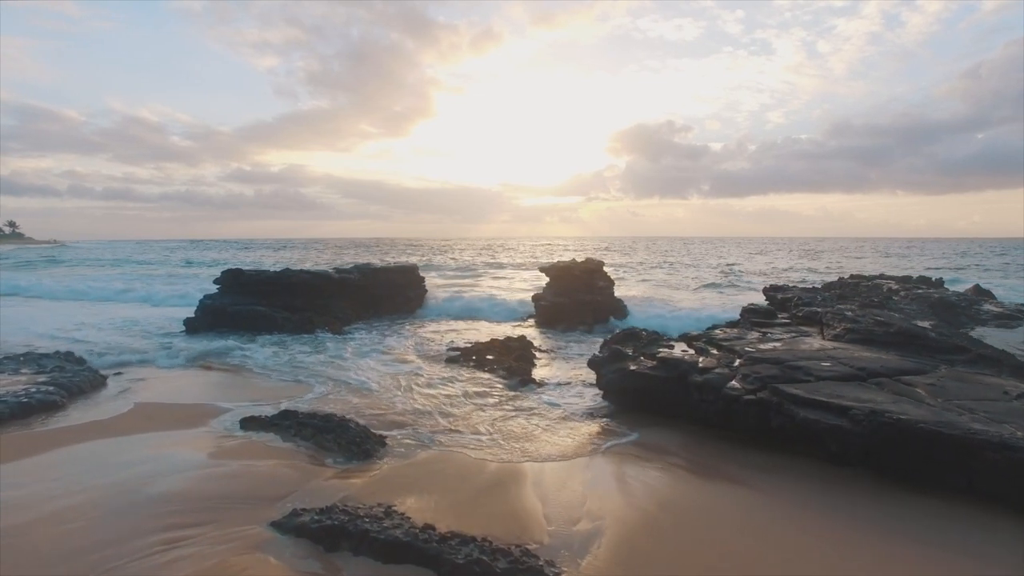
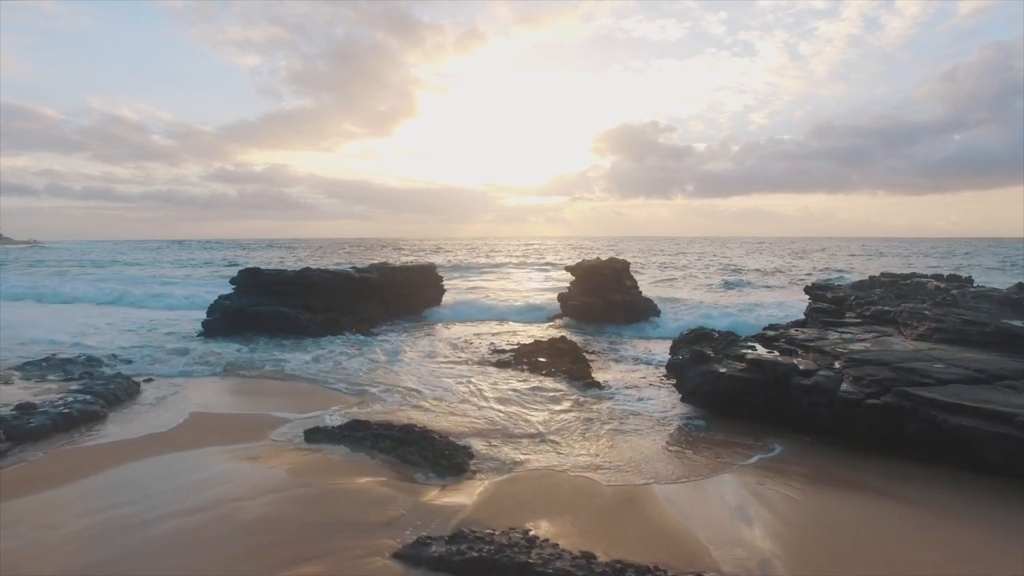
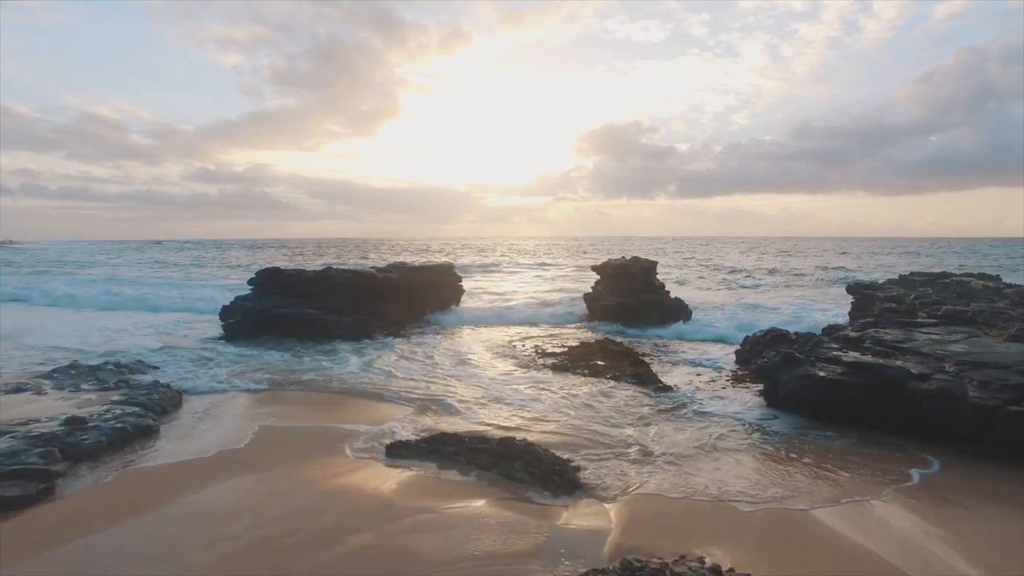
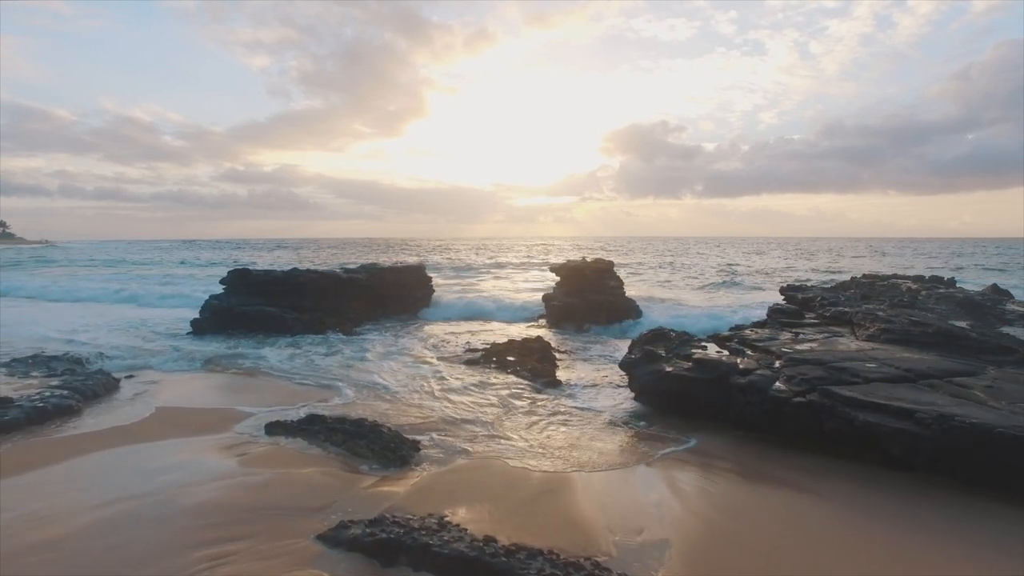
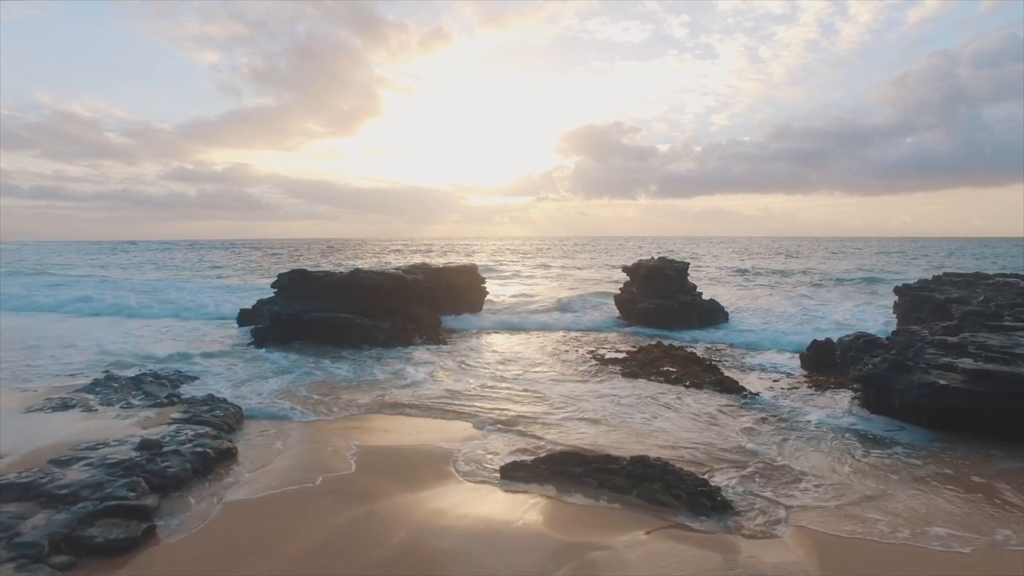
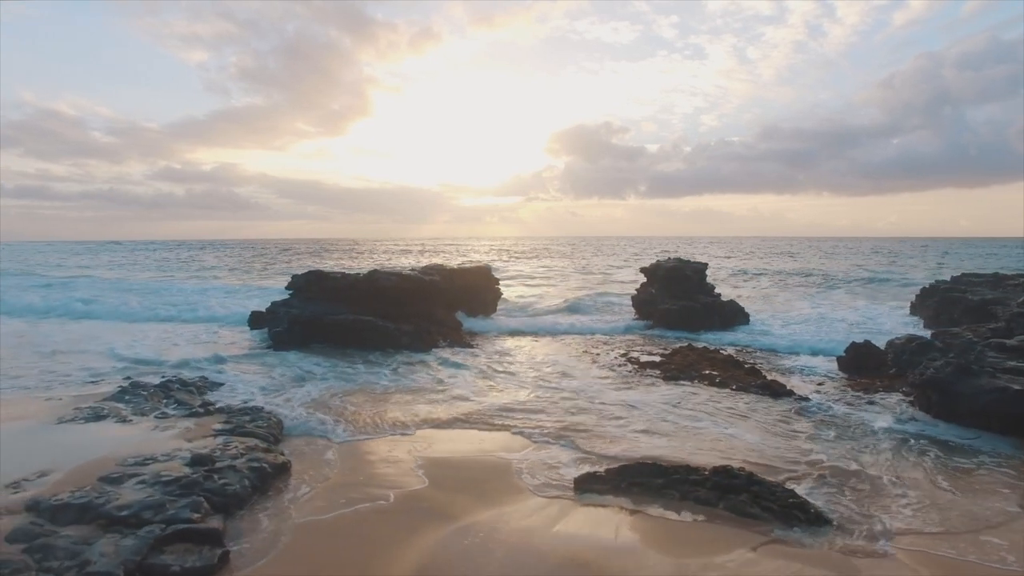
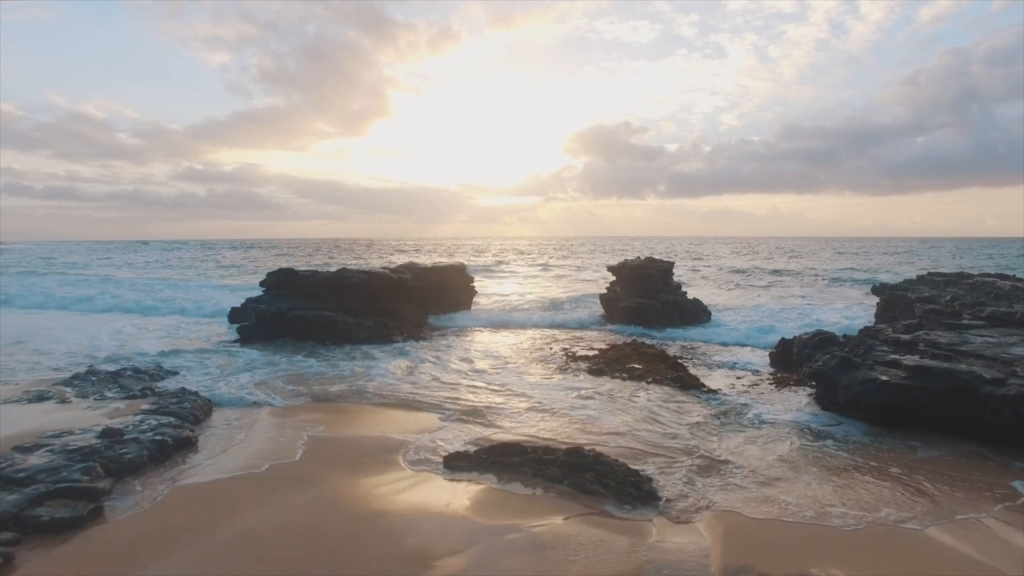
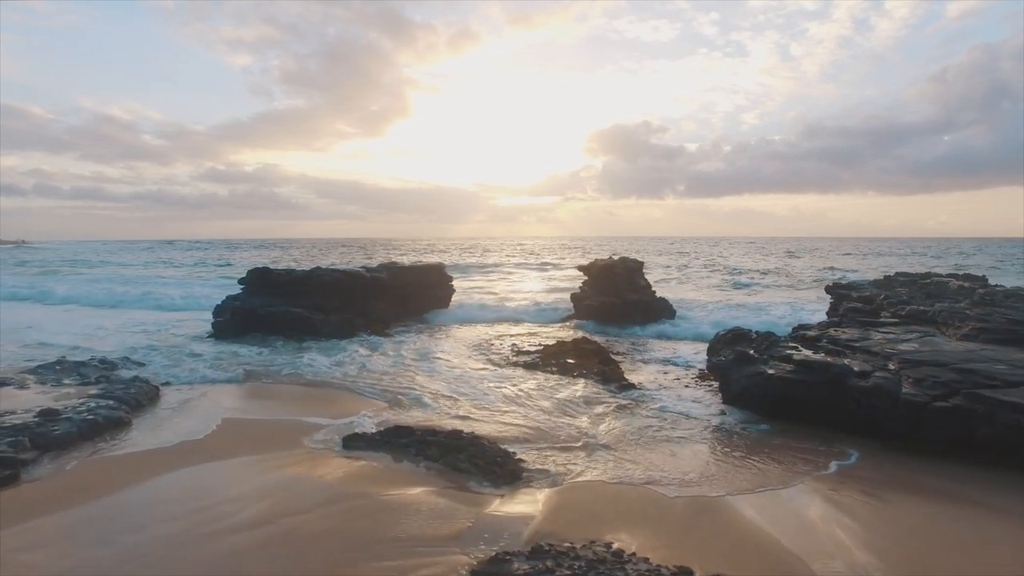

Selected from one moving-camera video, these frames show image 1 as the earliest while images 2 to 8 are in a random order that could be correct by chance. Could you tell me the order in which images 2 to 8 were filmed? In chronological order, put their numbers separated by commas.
4, 2, 8, 3, 7, 5, 6
